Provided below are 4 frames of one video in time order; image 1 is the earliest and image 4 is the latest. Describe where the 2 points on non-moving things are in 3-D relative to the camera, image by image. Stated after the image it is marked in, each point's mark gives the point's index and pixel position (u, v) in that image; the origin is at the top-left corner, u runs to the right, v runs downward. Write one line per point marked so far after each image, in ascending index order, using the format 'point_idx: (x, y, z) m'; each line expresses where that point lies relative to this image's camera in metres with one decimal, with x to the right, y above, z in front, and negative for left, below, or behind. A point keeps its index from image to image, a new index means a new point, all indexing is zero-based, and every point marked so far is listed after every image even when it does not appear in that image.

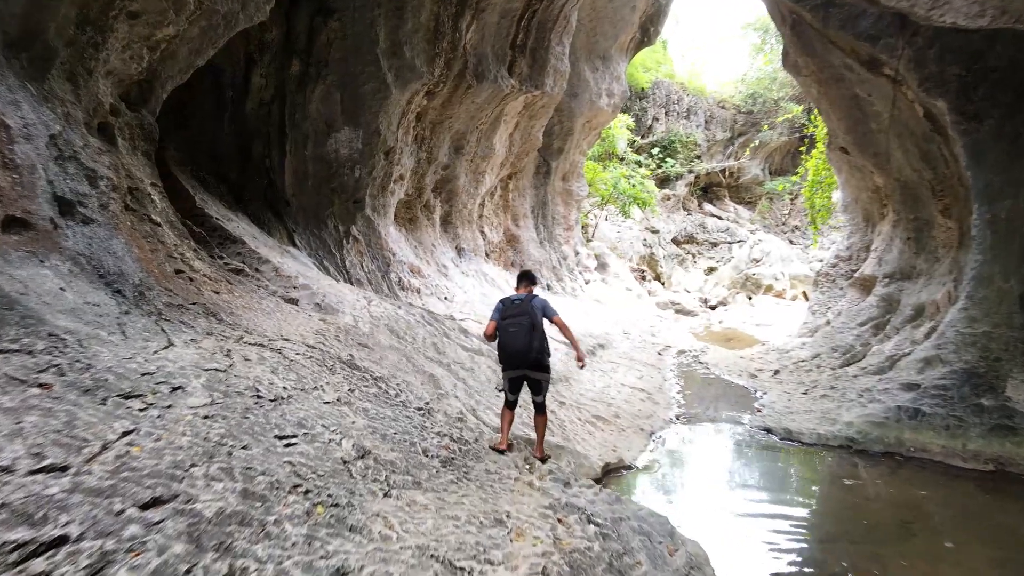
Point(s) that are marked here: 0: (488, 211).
0: (-0.3, +0.9, +8.4) m
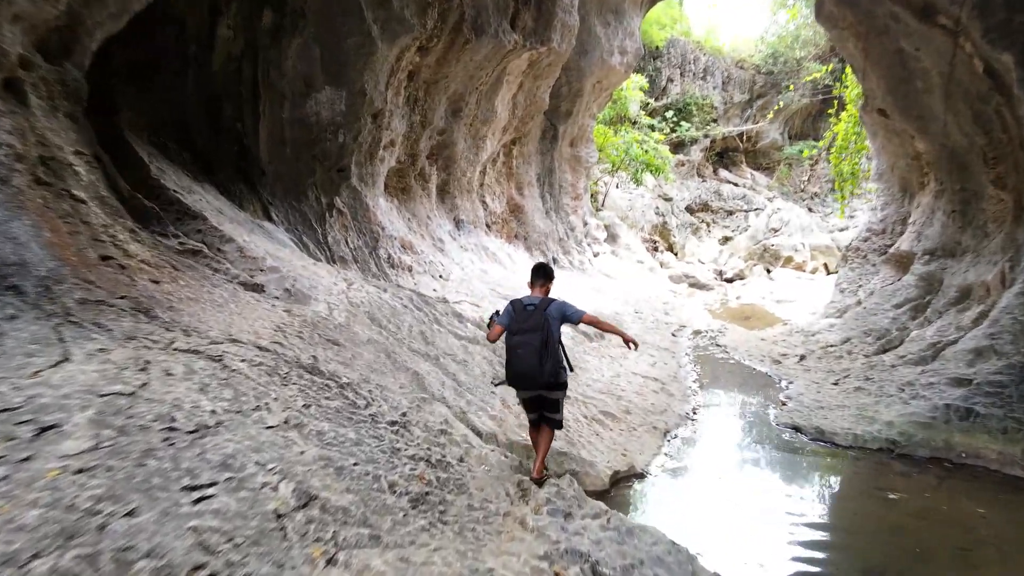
0: (-0.3, +1.1, +7.8) m
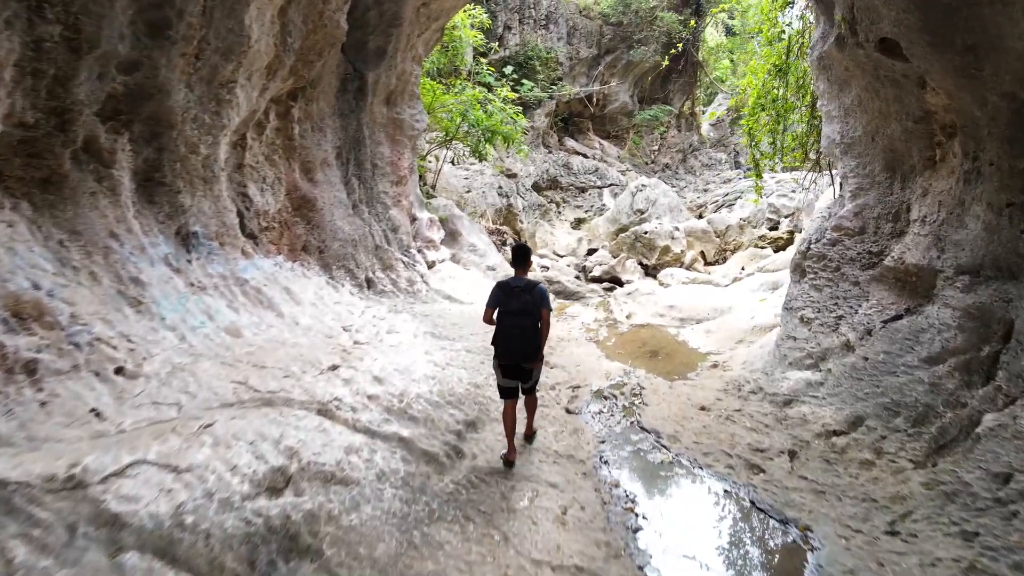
0: (-1.7, +0.8, +4.7) m
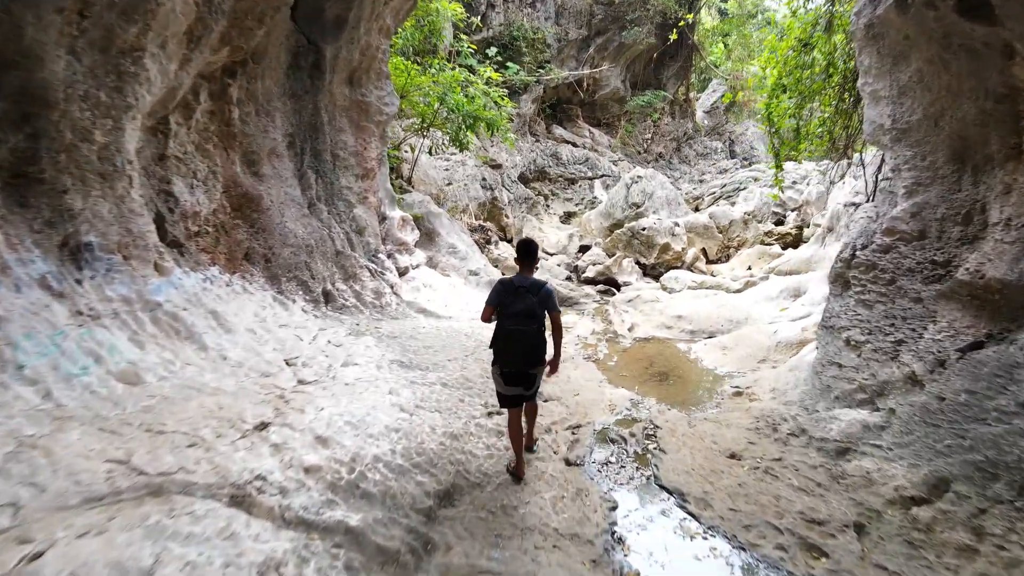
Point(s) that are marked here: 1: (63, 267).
0: (-1.7, +0.7, +3.8) m
1: (-1.8, +0.1, +3.0) m
